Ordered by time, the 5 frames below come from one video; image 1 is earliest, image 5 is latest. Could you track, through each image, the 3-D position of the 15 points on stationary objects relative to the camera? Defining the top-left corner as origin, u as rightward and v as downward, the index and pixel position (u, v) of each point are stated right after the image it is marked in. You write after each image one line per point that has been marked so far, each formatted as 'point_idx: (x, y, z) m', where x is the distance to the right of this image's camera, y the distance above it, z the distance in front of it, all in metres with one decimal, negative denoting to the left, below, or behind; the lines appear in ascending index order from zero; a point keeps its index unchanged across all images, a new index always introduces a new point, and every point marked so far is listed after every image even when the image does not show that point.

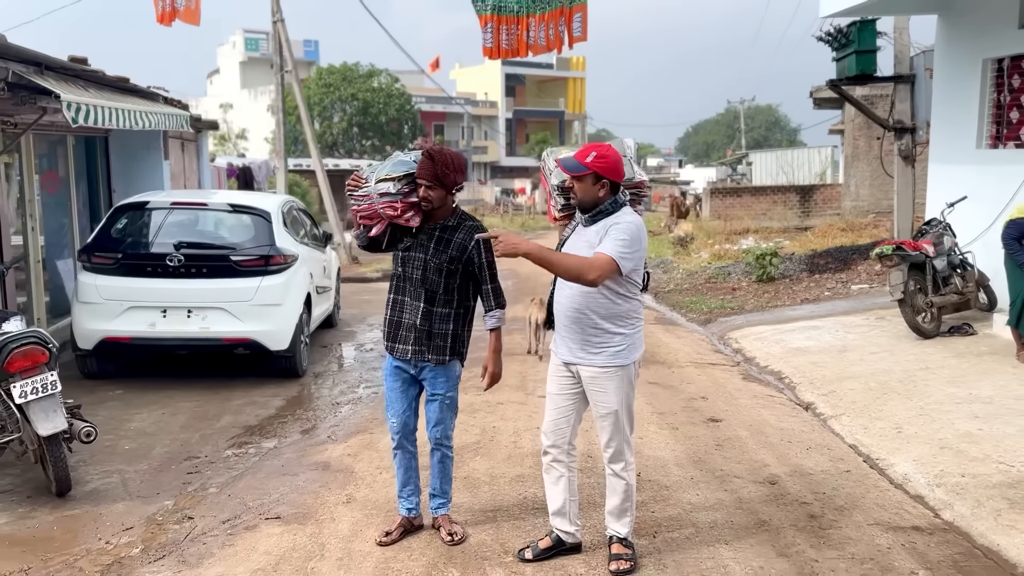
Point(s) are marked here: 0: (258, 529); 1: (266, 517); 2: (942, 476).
0: (-1.1, -1.1, +3.9) m
1: (-1.1, -1.0, +4.0) m
2: (+2.2, -0.9, +4.4) m
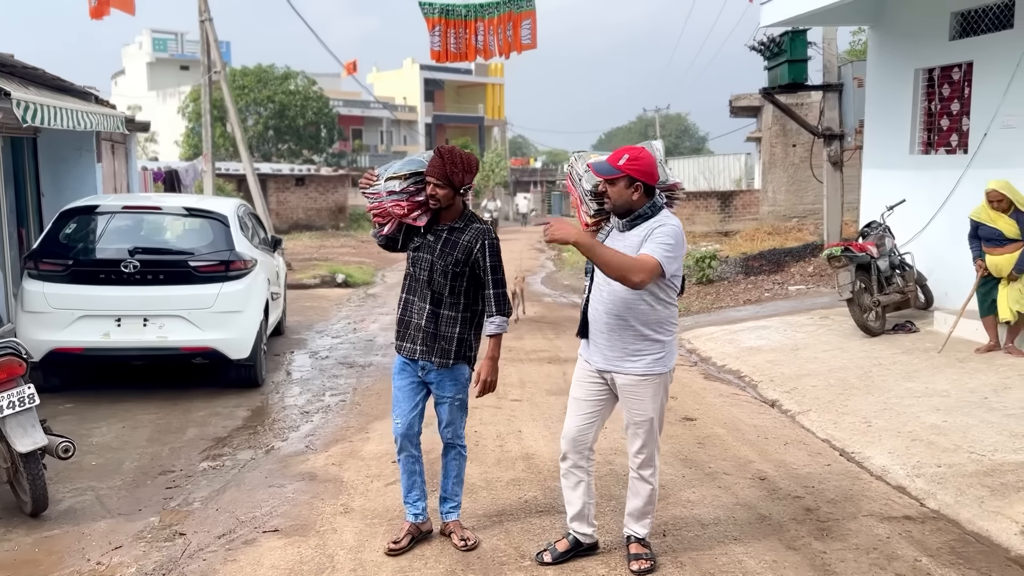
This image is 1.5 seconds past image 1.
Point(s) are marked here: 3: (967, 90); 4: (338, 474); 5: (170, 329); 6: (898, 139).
0: (-1.1, -1.1, +3.7) m
1: (-1.1, -1.1, +3.9) m
2: (+2.1, -0.9, +4.6) m
3: (+4.2, +1.8, +8.1) m
4: (-0.9, -1.0, +4.6) m
5: (-2.3, -0.3, +6.0) m
6: (+4.0, +1.5, +9.1) m
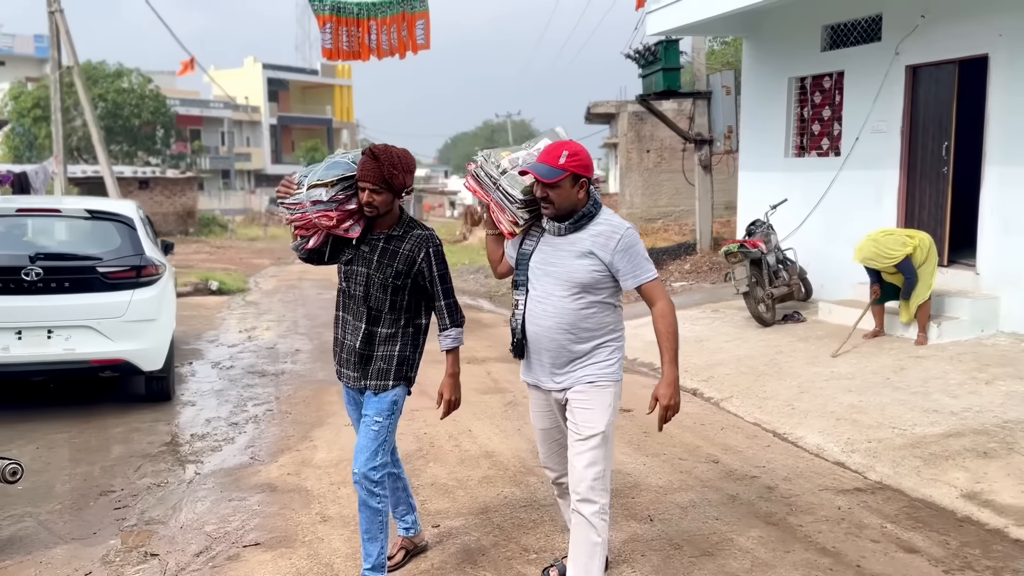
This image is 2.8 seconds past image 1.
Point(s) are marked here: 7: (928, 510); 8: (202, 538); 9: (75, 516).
0: (-1.1, -1.1, +3.6) m
1: (-1.1, -1.1, +3.7) m
2: (+1.9, -0.9, +5.0) m
3: (+3.3, +1.9, +8.8) m
4: (-1.1, -1.0, +4.4) m
5: (-2.8, -0.3, +5.6) m
6: (+2.9, +1.6, +9.7) m
7: (+1.9, -1.0, +4.0) m
8: (-1.3, -1.1, +3.8) m
9: (-2.0, -1.0, +4.0) m
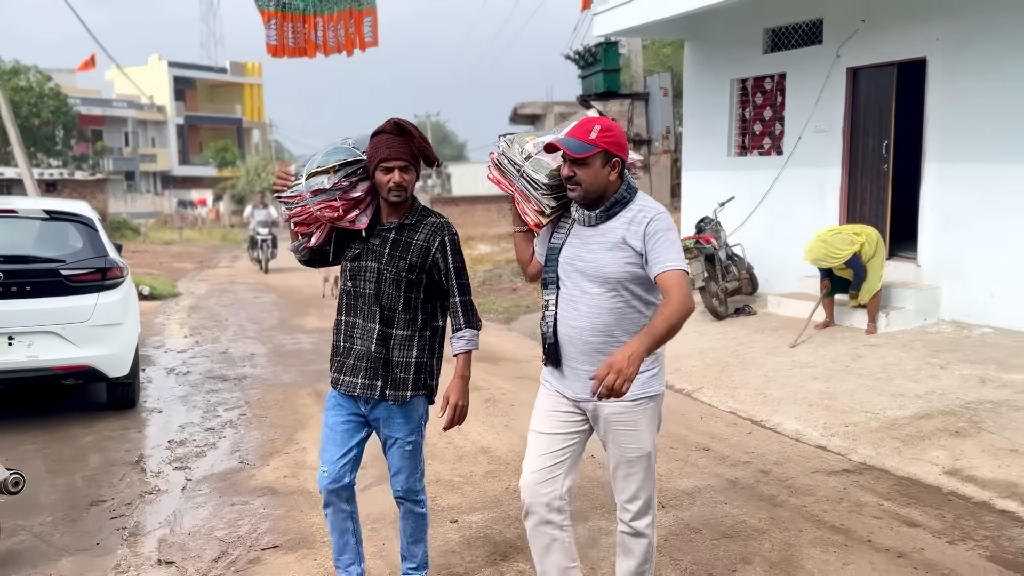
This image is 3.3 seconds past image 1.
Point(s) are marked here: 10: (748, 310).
0: (-1.0, -1.1, +3.5) m
1: (-1.0, -1.1, +3.6) m
2: (+1.9, -0.8, +5.2) m
3: (+2.8, +2.0, +9.2) m
4: (-1.0, -1.0, +4.3) m
5: (-2.9, -0.4, +5.4) m
6: (+2.3, +1.7, +10.0) m
7: (+1.9, -0.9, +4.2) m
8: (-1.2, -1.1, +3.7) m
9: (-1.9, -1.0, +3.9) m
10: (+2.3, -0.2, +8.5) m
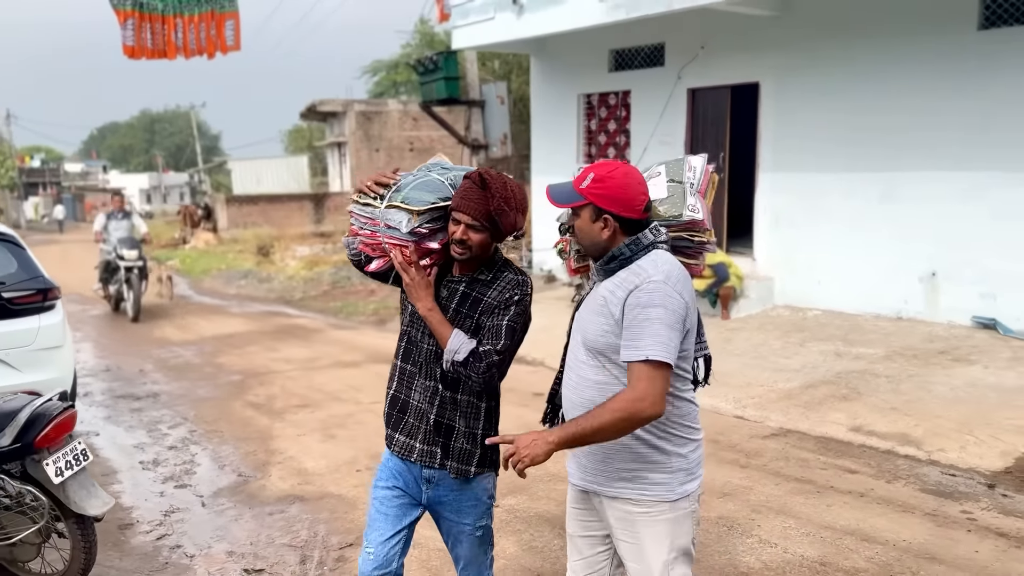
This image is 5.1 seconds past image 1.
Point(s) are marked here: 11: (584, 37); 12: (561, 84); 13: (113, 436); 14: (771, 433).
0: (-0.7, -1.2, +3.8) m
1: (-0.8, -1.1, +3.9) m
2: (+1.6, -0.8, +6.2) m
3: (+1.3, +2.0, +10.2) m
4: (-1.0, -1.0, +4.6) m
5: (-3.0, -0.5, +5.1) m
6: (+0.6, +1.7, +10.9) m
7: (+1.9, -0.9, +5.2) m
8: (-1.0, -1.1, +3.9) m
9: (-1.7, -1.2, +3.9) m
10: (+1.1, -0.2, +9.5) m
11: (+0.9, +3.0, +10.4) m
12: (+0.6, +2.5, +10.8) m
13: (-2.6, -1.0, +5.7) m
14: (+1.6, -0.9, +5.5) m
